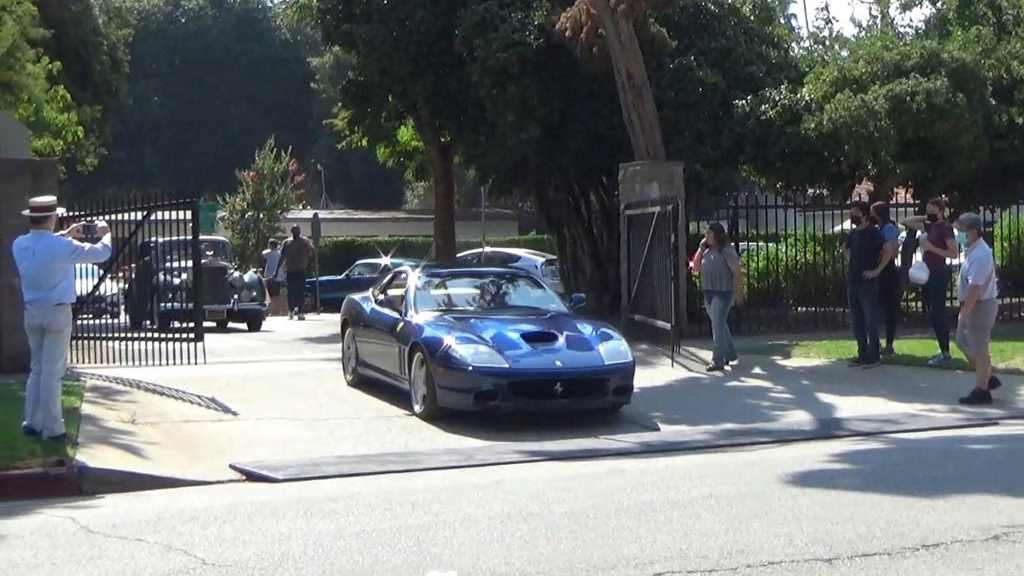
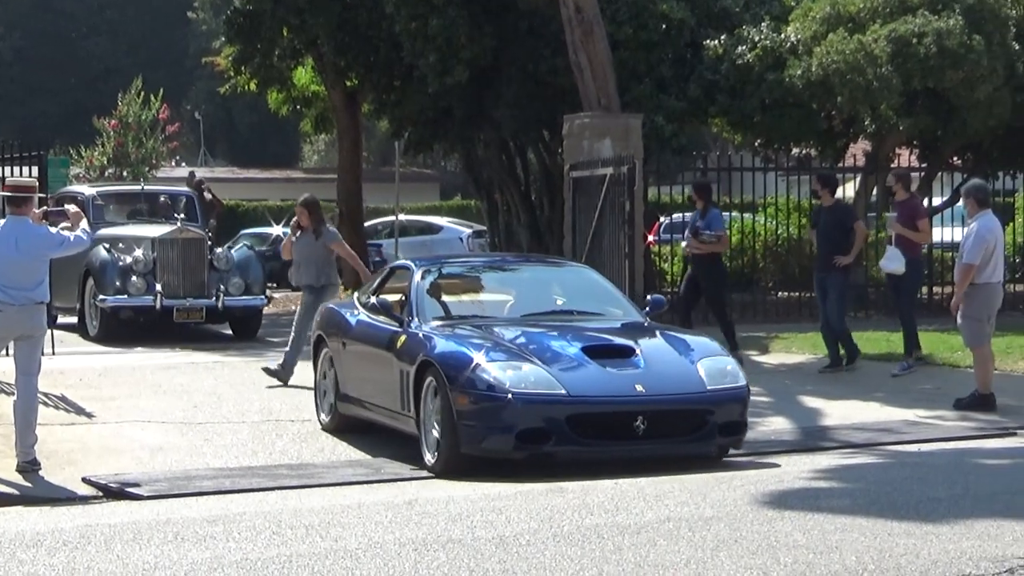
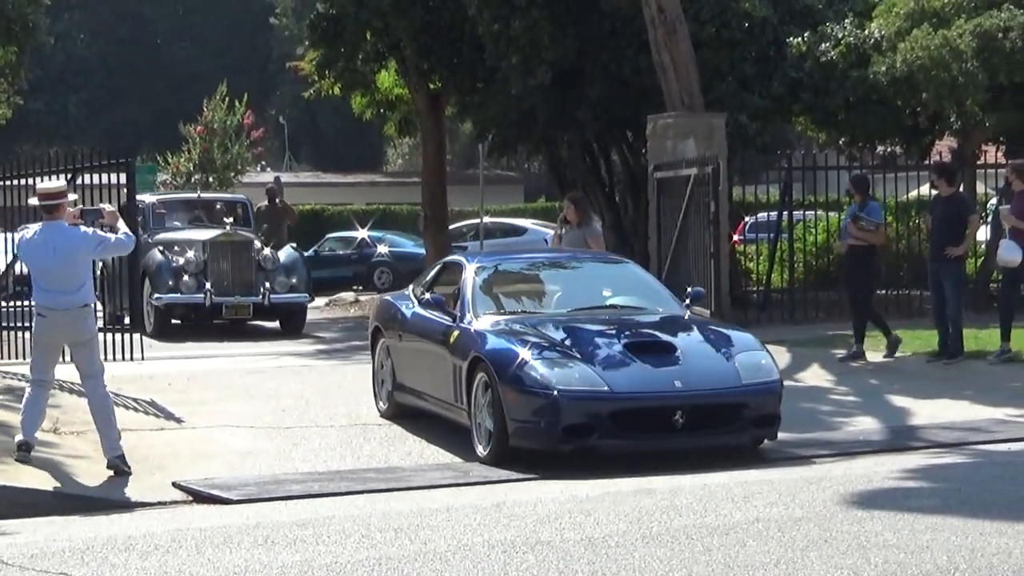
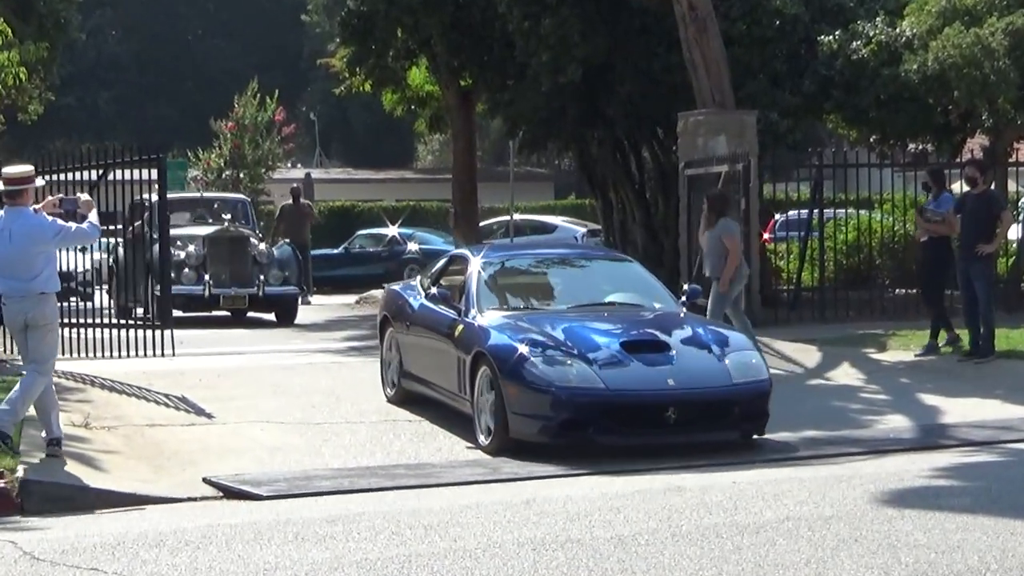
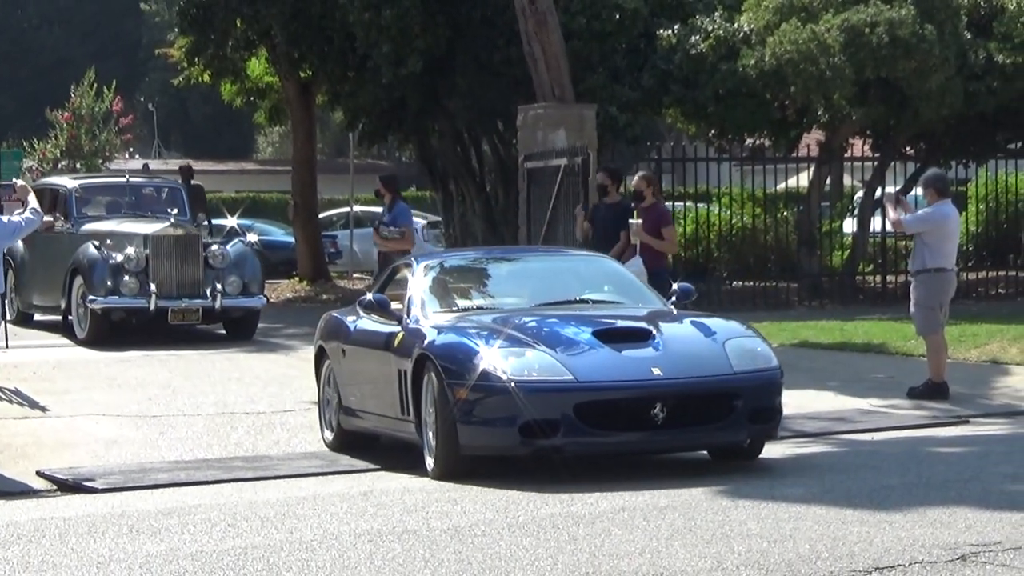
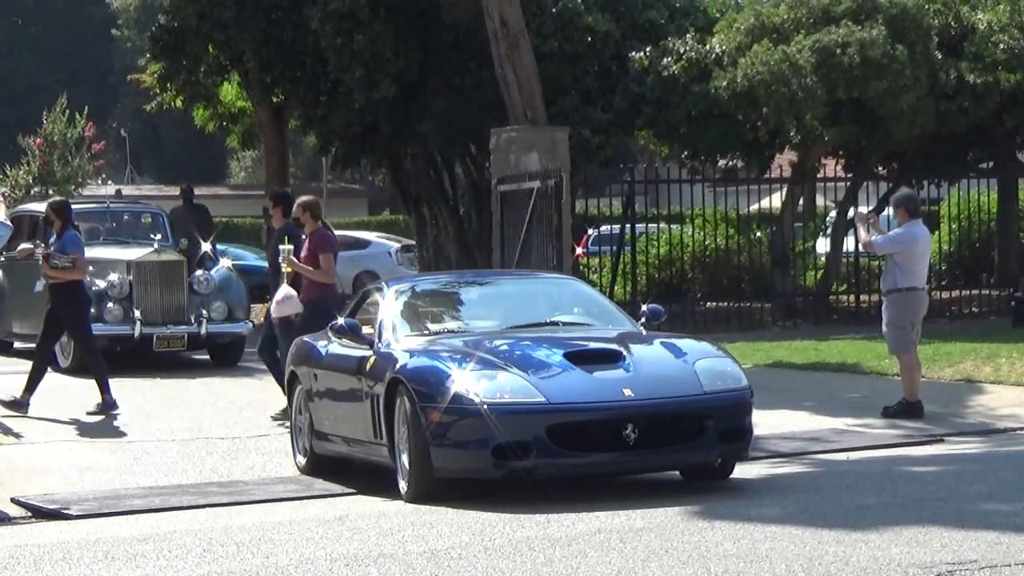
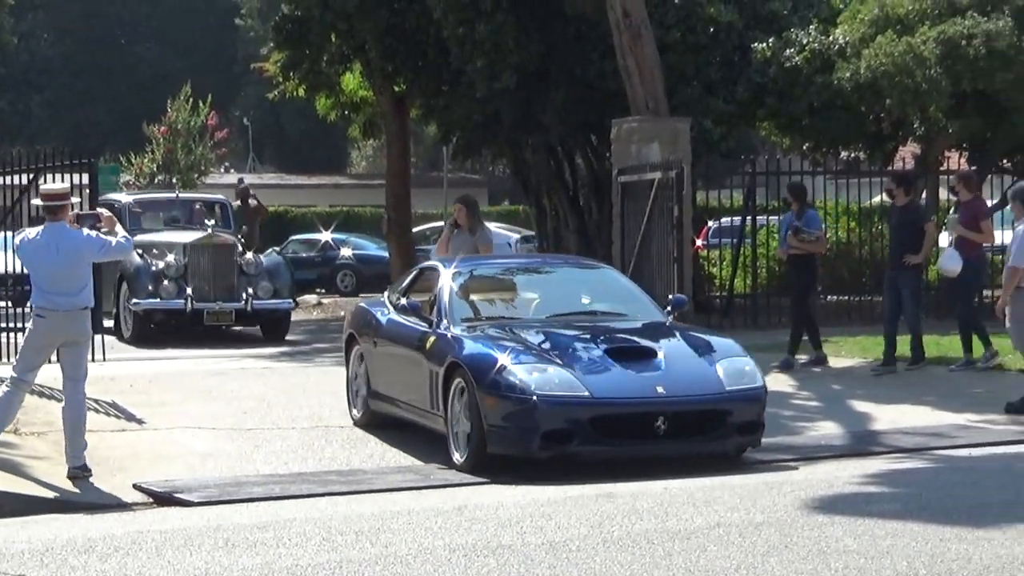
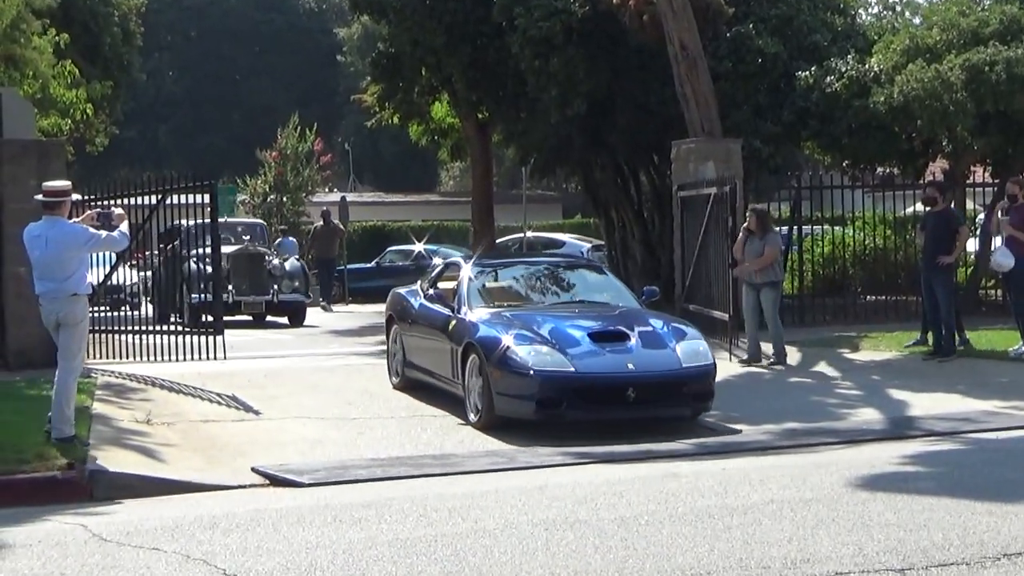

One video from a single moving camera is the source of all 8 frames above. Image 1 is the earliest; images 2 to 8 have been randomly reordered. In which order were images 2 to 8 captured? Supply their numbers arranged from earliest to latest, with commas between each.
8, 4, 3, 7, 2, 5, 6
